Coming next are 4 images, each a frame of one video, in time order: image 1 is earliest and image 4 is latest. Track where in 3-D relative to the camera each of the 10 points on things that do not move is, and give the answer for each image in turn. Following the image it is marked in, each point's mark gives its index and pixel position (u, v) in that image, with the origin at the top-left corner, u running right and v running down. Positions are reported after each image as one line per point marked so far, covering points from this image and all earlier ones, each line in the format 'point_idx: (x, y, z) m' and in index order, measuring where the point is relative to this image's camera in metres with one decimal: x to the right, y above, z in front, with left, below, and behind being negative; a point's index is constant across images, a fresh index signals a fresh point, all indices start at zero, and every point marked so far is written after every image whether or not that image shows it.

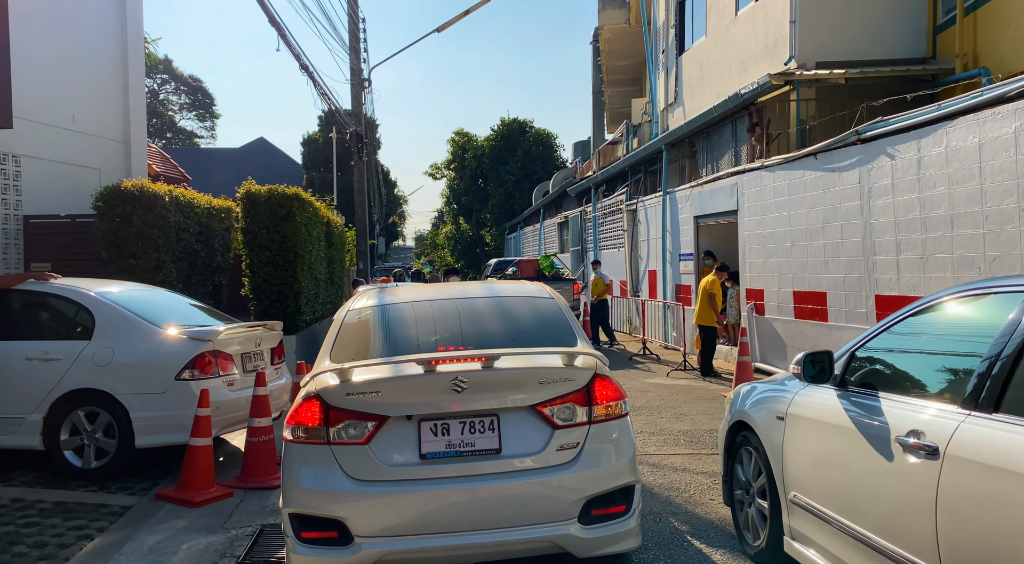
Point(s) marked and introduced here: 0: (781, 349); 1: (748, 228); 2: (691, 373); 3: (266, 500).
0: (+3.5, -0.9, +9.8) m
1: (+3.3, +0.7, +10.6) m
2: (+2.4, -1.2, +10.1) m
3: (-1.7, -1.5, +5.3) m
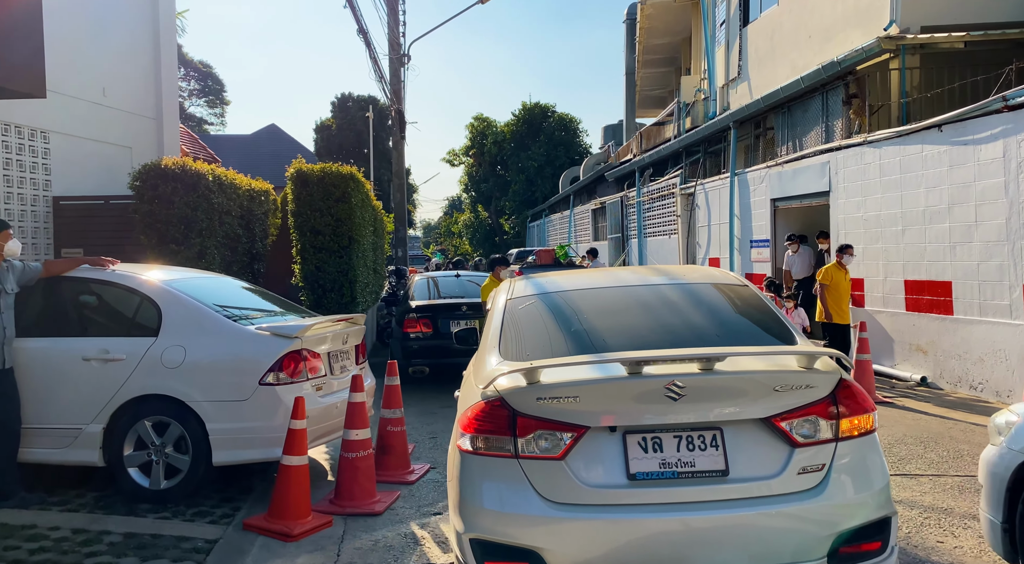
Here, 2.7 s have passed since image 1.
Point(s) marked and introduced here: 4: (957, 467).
0: (+4.4, -0.7, +8.9) m
1: (+4.2, +0.9, +9.6) m
2: (+3.3, -1.1, +9.2) m
3: (-0.8, -1.4, +4.4) m
4: (+3.0, -1.2, +5.0) m
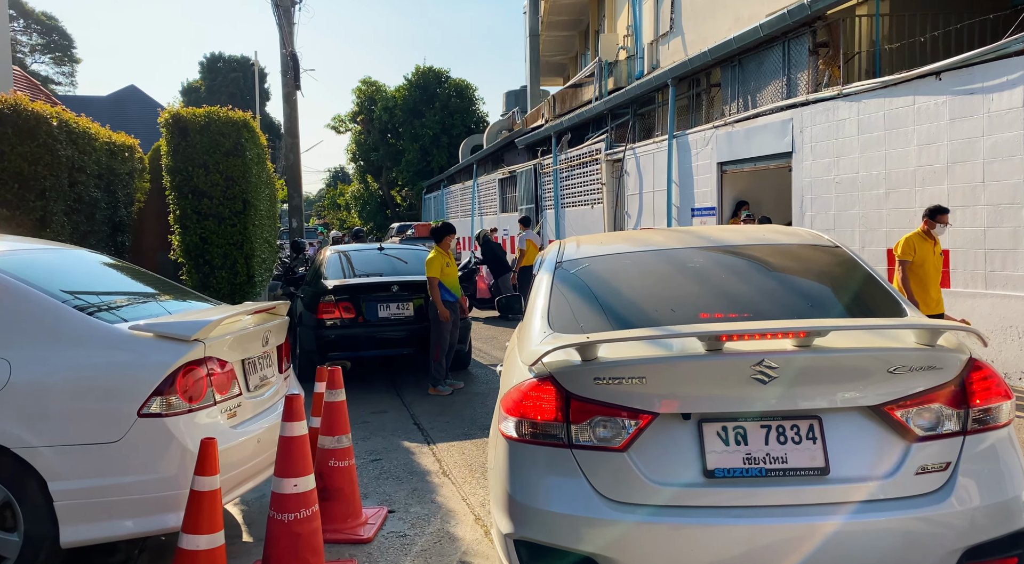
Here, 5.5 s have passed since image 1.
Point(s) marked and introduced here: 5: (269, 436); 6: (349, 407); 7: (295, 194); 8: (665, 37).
0: (+3.8, -0.4, +8.1) m
1: (+3.4, +1.2, +8.7) m
2: (+2.6, -0.7, +8.2) m
3: (-0.7, -1.3, +2.9) m
4: (+2.9, -1.1, +4.1) m
5: (-1.1, -0.7, +3.5) m
6: (-1.3, -1.0, +6.3) m
7: (-3.9, +1.6, +13.7) m
8: (+2.7, +4.3, +13.5) m
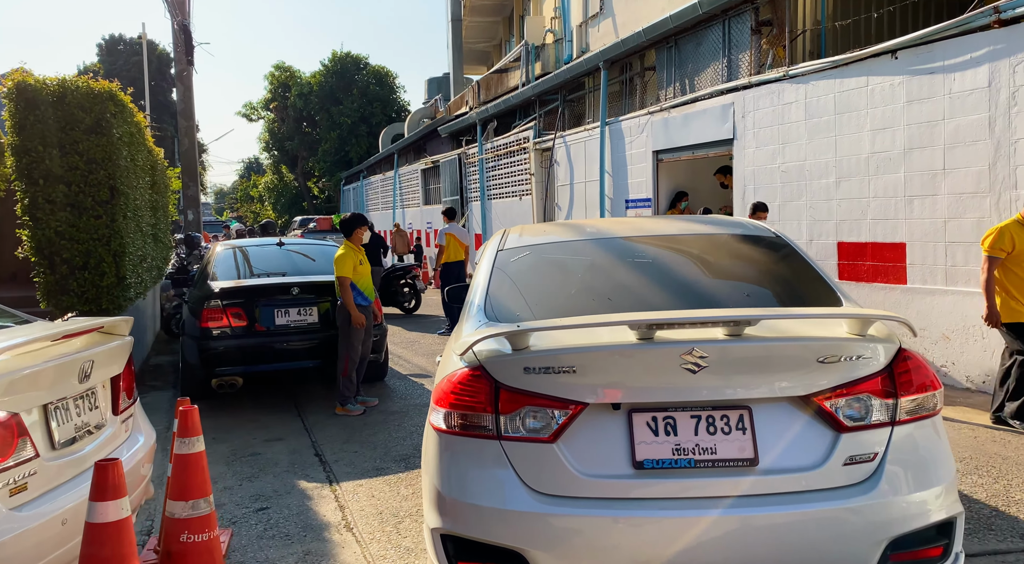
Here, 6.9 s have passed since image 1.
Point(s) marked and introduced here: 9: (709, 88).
0: (+3.0, -0.4, +7.5) m
1: (+2.6, +1.3, +8.1) m
2: (+1.9, -0.7, +7.6) m
3: (-0.9, -1.4, +1.9) m
4: (+2.6, -1.0, +3.5) m
5: (-1.4, -0.8, +2.5) m
6: (-1.9, -1.1, +5.3) m
7: (-5.2, +1.6, +12.3) m
8: (+1.4, +4.4, +12.8) m
9: (+2.3, +2.3, +8.8) m
